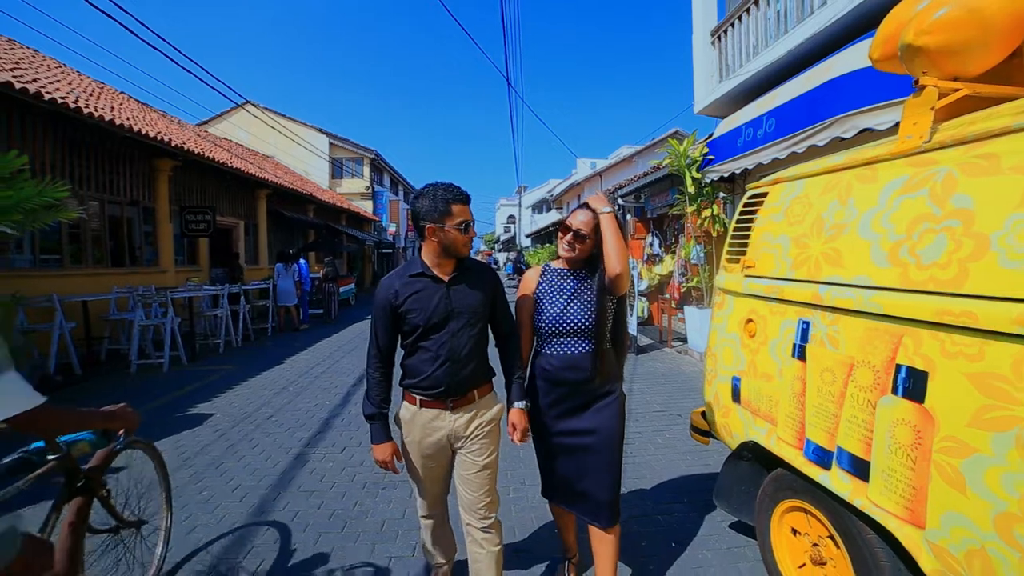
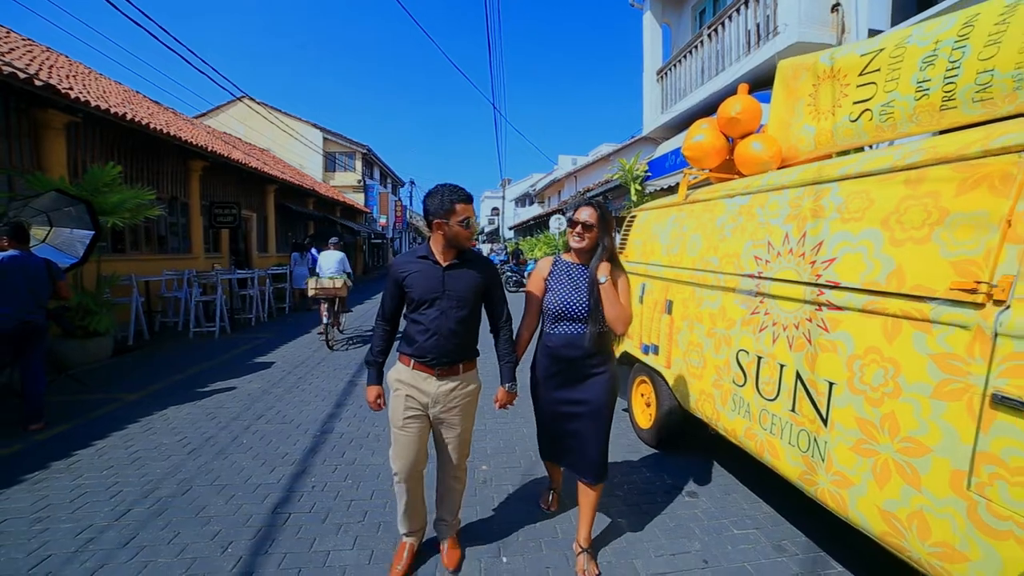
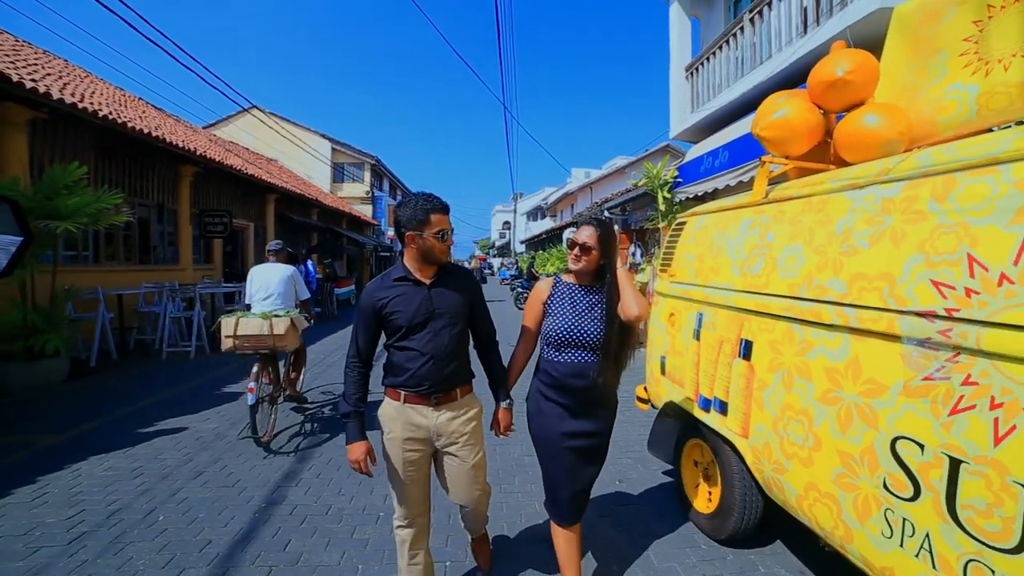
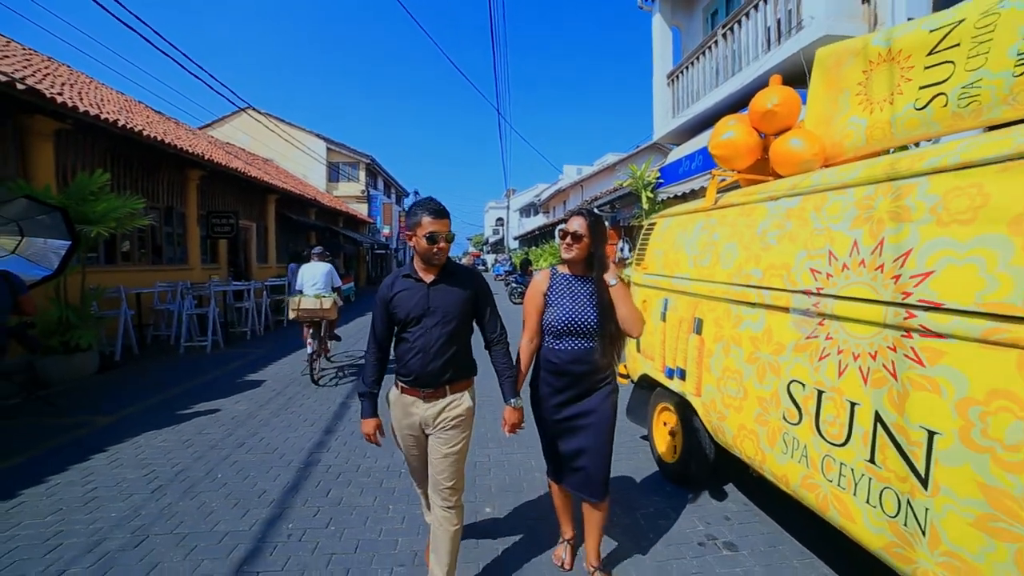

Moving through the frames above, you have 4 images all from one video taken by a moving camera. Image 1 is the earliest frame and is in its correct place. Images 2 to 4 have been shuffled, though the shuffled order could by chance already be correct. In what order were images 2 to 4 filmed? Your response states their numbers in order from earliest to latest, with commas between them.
3, 4, 2
